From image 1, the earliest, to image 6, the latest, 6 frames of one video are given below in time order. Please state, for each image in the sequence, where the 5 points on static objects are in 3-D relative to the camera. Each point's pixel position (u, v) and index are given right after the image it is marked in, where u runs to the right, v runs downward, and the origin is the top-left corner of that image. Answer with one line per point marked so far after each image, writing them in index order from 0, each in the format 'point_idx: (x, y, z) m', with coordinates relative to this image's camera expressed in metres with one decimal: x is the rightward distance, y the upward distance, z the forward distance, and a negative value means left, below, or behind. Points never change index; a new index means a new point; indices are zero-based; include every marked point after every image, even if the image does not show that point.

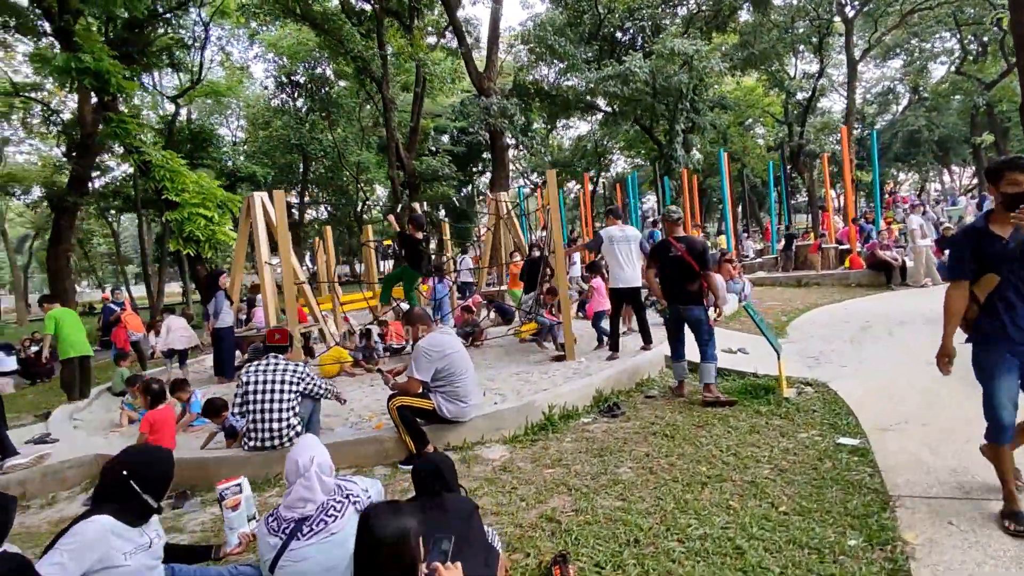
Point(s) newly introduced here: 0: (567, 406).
0: (+0.4, -1.0, +4.8) m
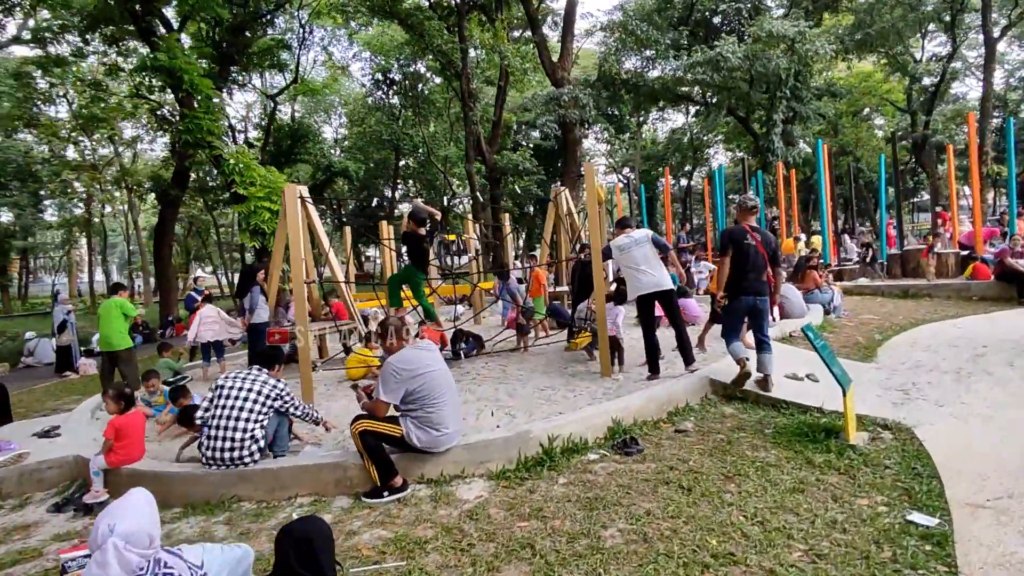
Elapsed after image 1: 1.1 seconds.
0: (+0.4, -1.0, +4.1) m
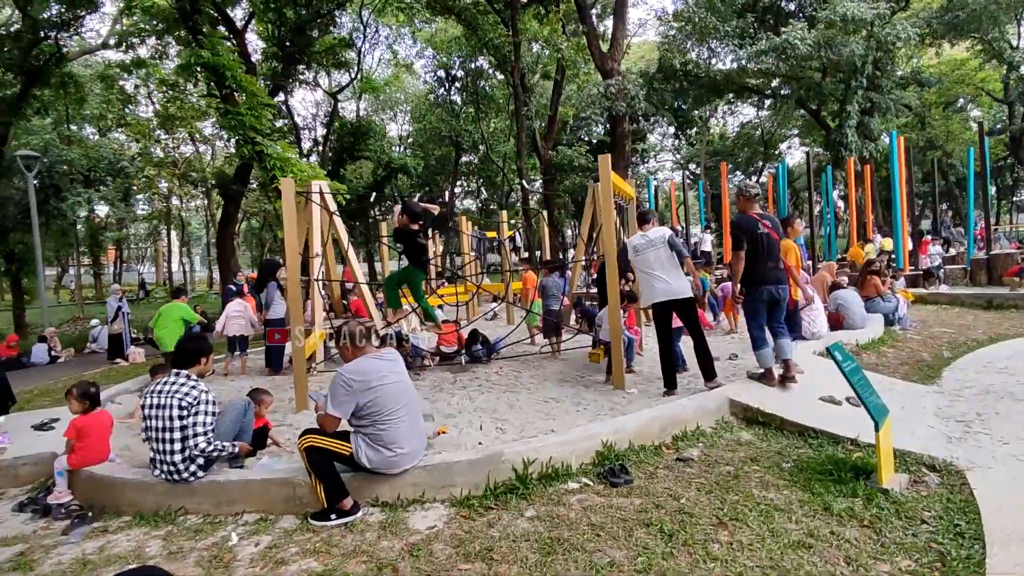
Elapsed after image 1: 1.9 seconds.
0: (+0.2, -1.1, +3.7) m
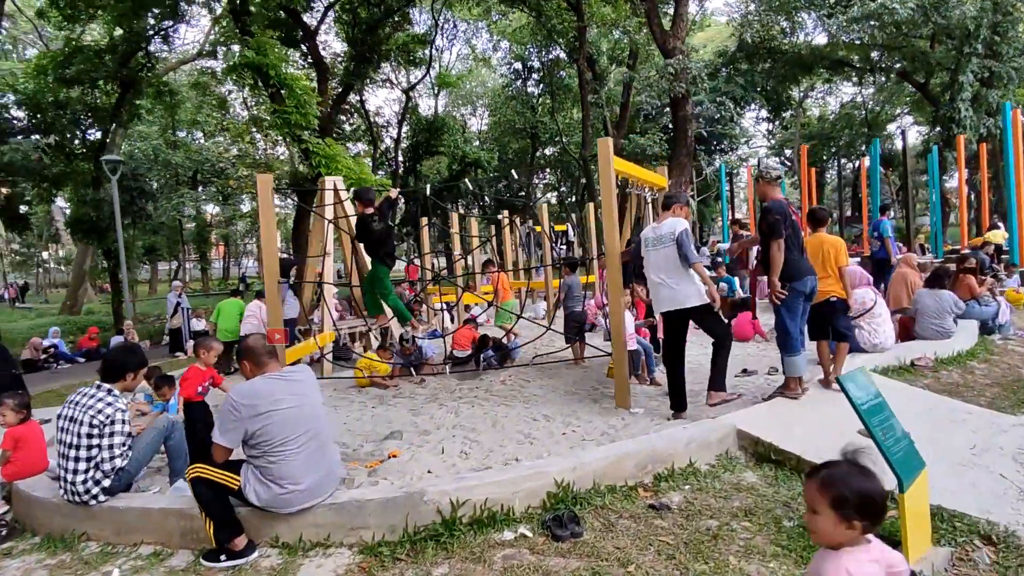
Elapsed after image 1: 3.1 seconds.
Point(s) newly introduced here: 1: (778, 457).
0: (-0.1, -1.1, +3.1) m
1: (+1.6, -1.0, +3.6) m
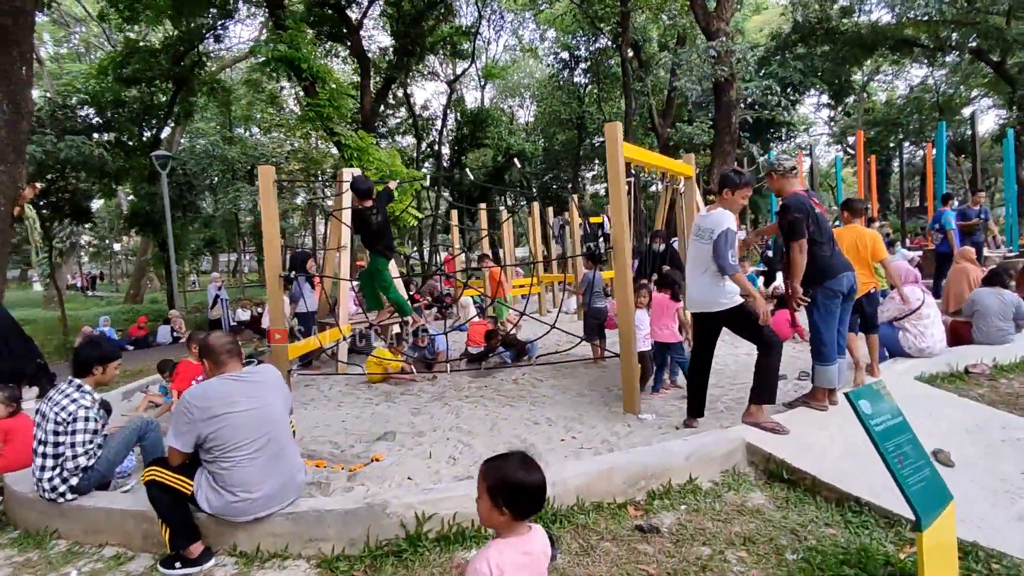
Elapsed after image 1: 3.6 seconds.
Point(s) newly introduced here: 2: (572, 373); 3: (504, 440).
0: (-0.3, -1.1, +2.9) m
1: (+1.5, -1.0, +3.2) m
2: (+0.6, -0.9, +6.1) m
3: (0.0, -1.1, +4.2) m
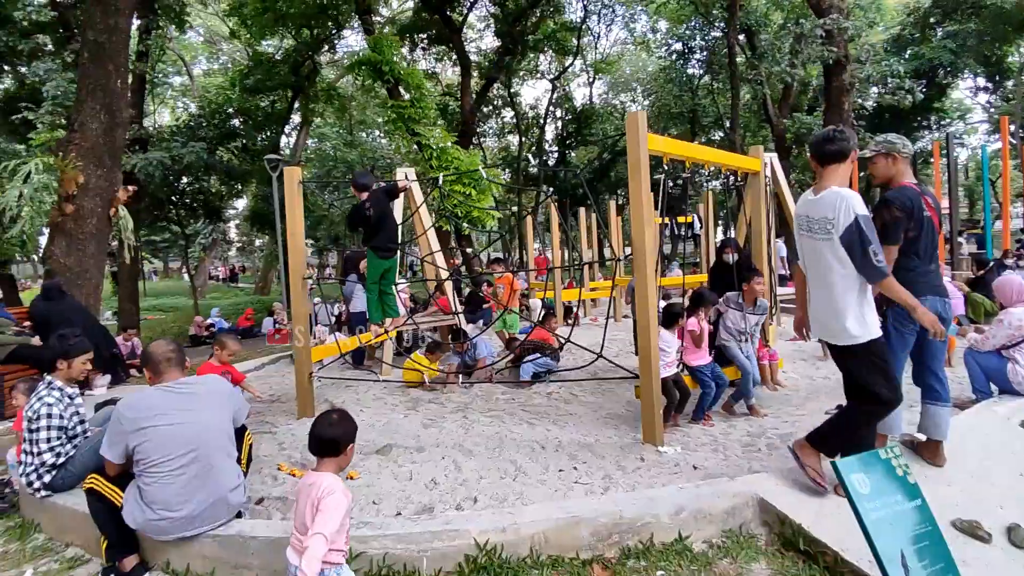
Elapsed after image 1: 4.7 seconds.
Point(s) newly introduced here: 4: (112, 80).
0: (-0.5, -1.2, +2.5) m
1: (+1.3, -1.1, +2.6) m
2: (+0.9, -0.9, +5.5) m
3: (-0.1, -1.1, +3.8) m
4: (-4.8, +2.5, +7.1) m
